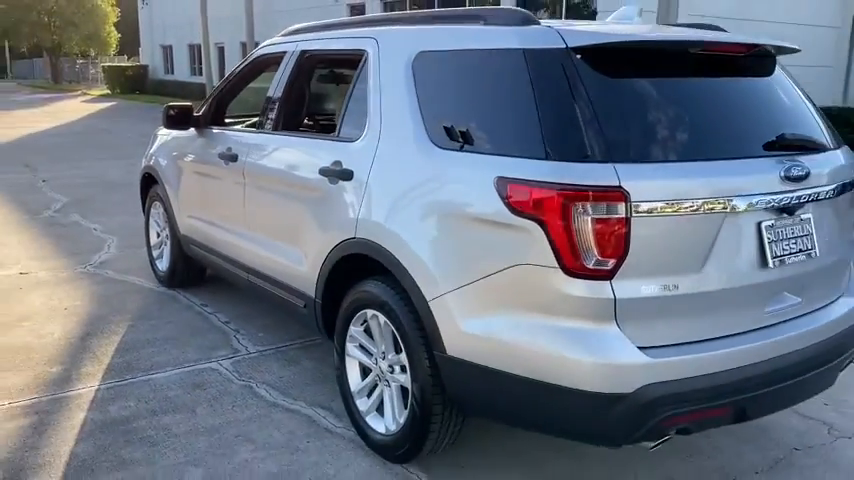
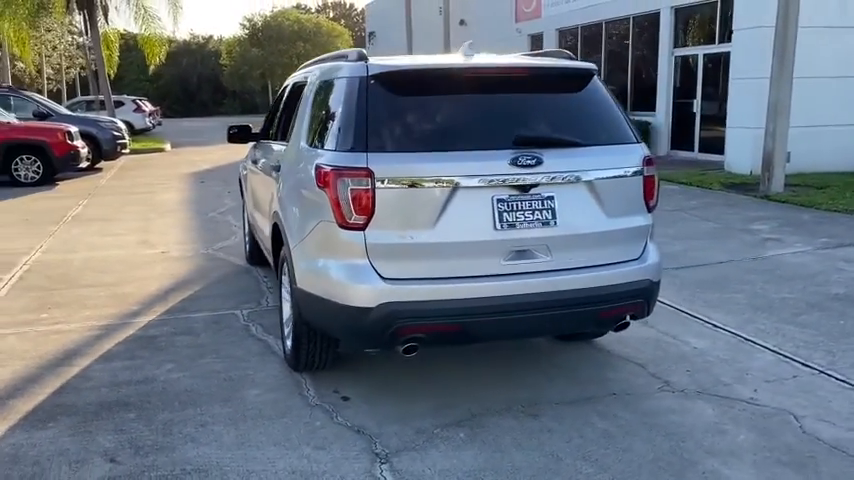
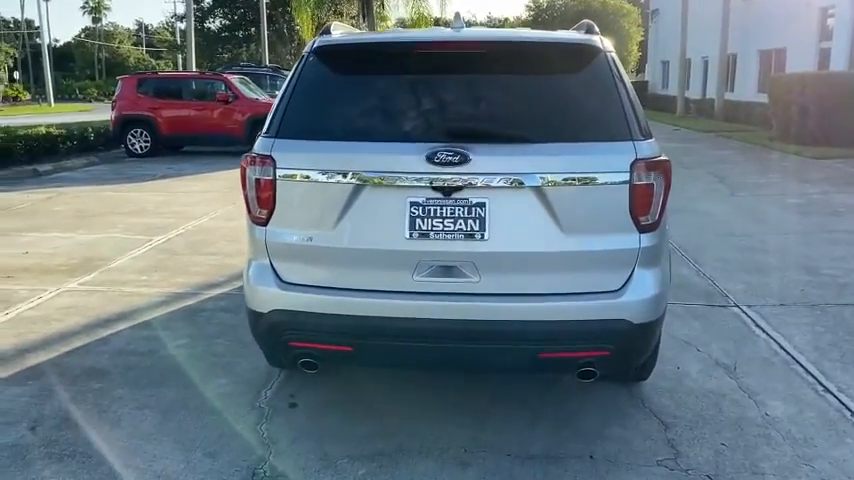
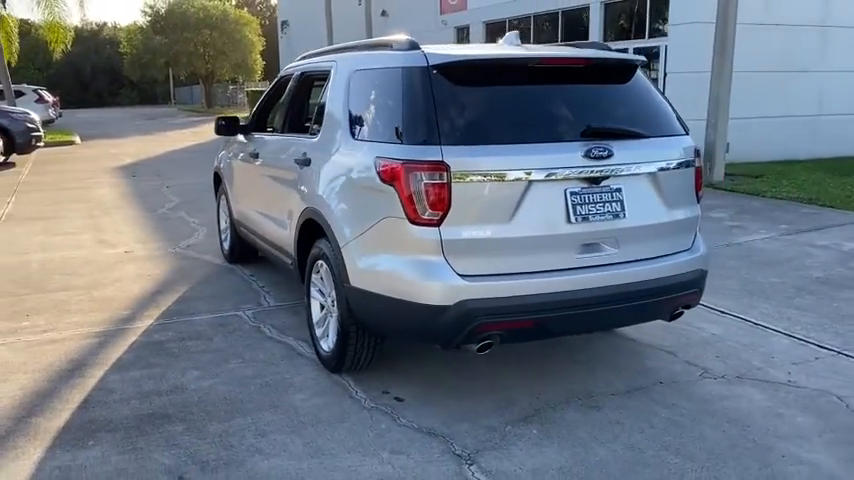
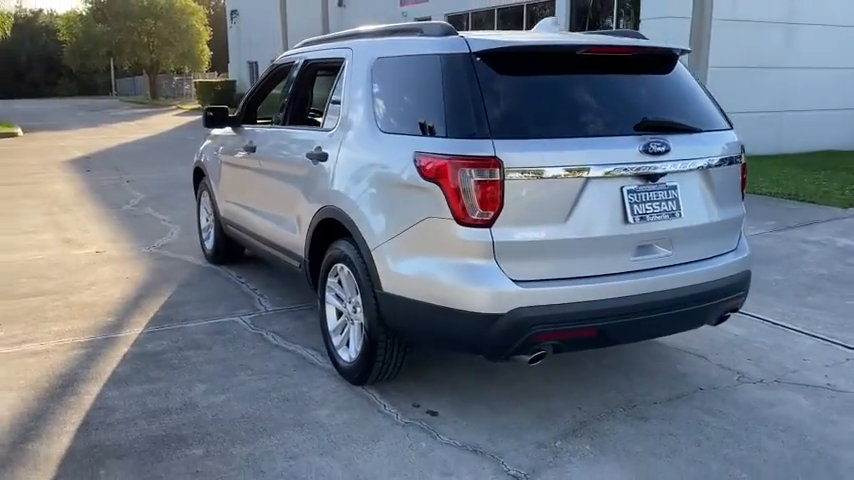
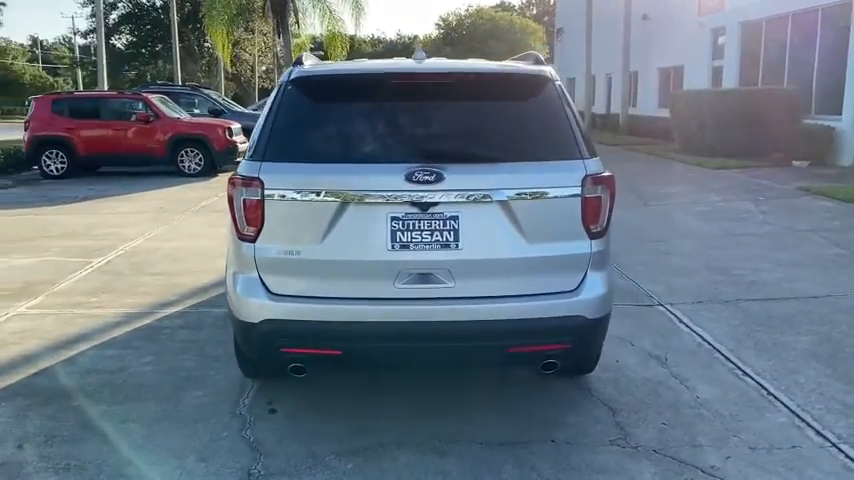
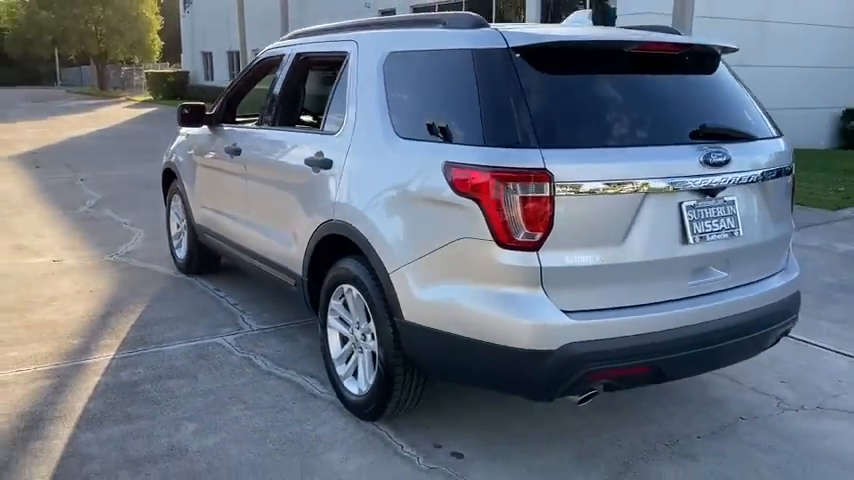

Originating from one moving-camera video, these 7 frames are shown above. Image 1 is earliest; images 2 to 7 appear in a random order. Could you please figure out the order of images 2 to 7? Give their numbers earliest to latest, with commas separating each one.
7, 5, 4, 2, 6, 3
